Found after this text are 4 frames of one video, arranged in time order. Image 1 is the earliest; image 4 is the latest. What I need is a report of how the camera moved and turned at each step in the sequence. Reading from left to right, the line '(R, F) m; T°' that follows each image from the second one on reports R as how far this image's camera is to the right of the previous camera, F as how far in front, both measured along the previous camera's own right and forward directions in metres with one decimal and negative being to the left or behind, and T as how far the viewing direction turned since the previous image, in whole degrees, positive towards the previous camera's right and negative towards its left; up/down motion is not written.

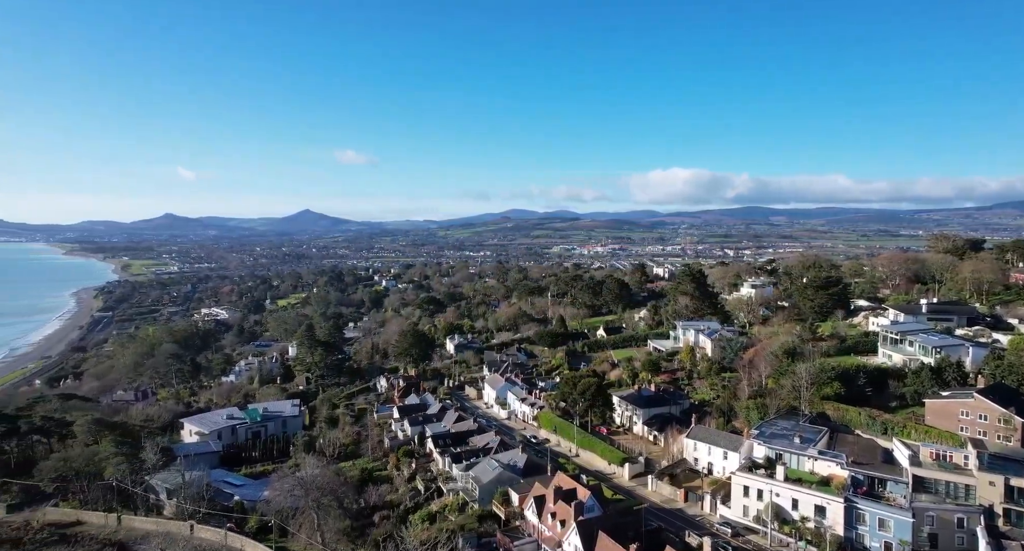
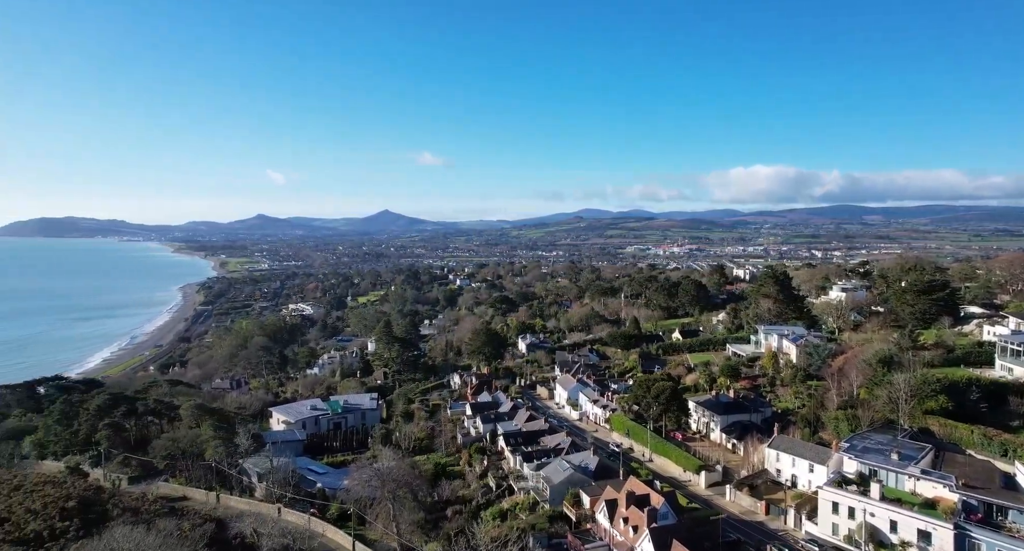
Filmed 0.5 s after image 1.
(-0.1, +0.3) m; -7°
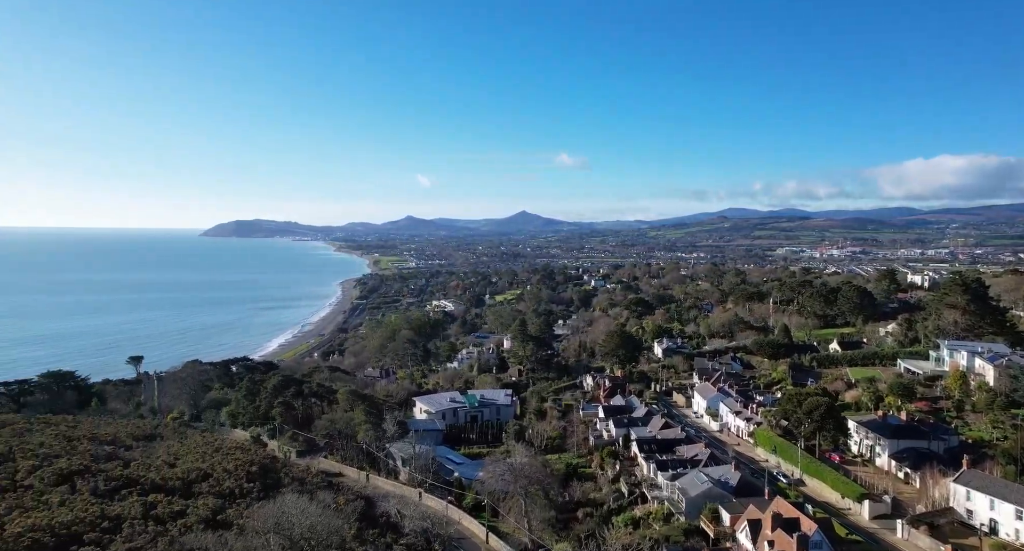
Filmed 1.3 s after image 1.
(-0.3, +1.3) m; -13°
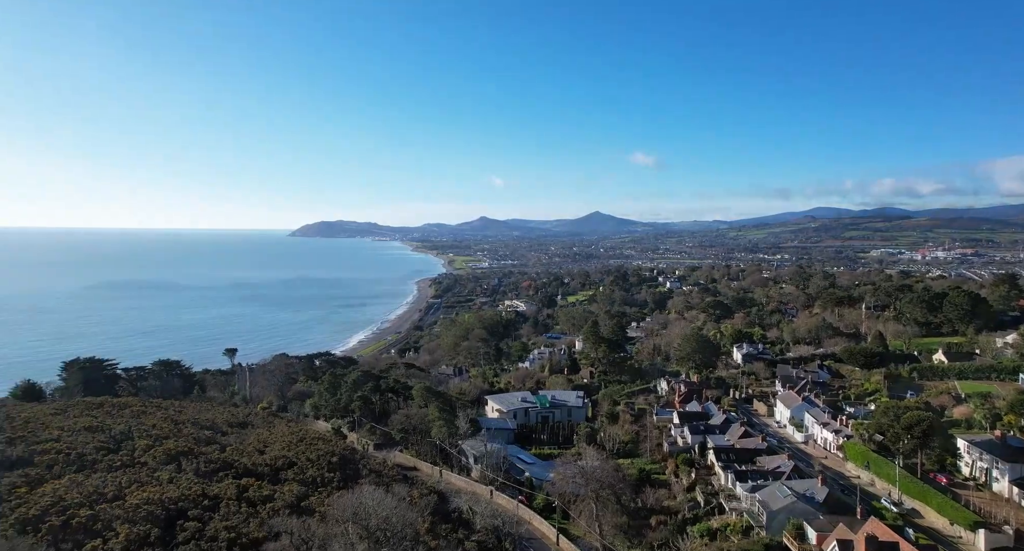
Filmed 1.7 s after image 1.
(-0.3, +1.9) m; -7°
